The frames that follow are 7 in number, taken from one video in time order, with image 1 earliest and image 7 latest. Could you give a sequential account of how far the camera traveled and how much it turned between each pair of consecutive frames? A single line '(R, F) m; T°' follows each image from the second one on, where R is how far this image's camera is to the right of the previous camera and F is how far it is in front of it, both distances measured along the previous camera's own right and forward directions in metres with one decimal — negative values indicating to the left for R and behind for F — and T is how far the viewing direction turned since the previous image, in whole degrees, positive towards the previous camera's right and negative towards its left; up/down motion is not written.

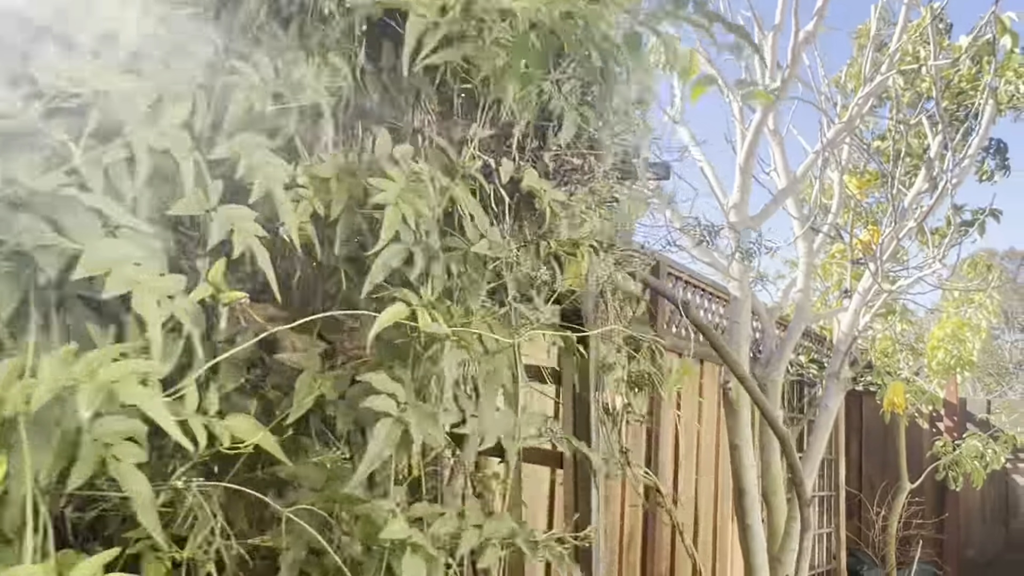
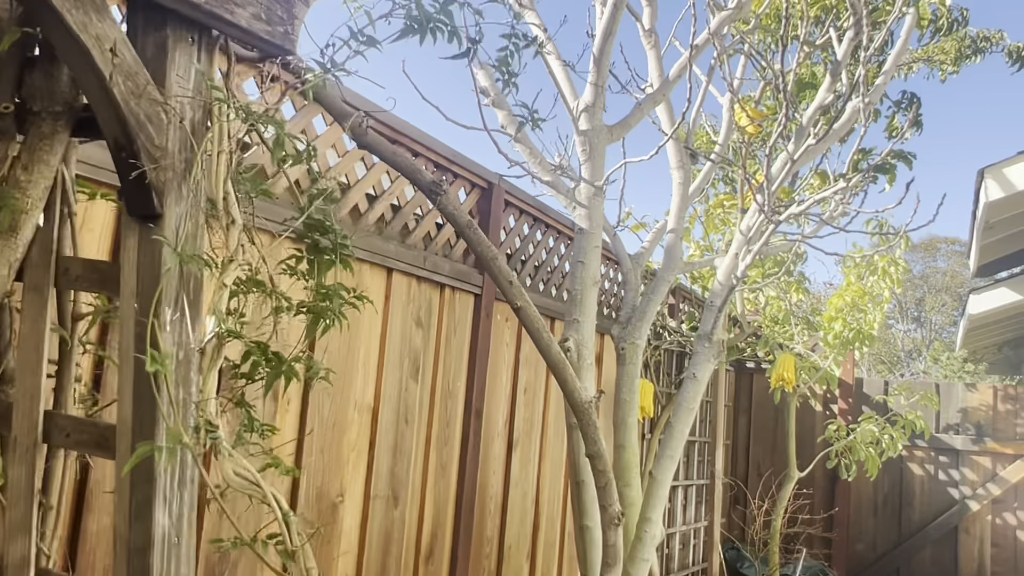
(+0.3, +0.7) m; +6°
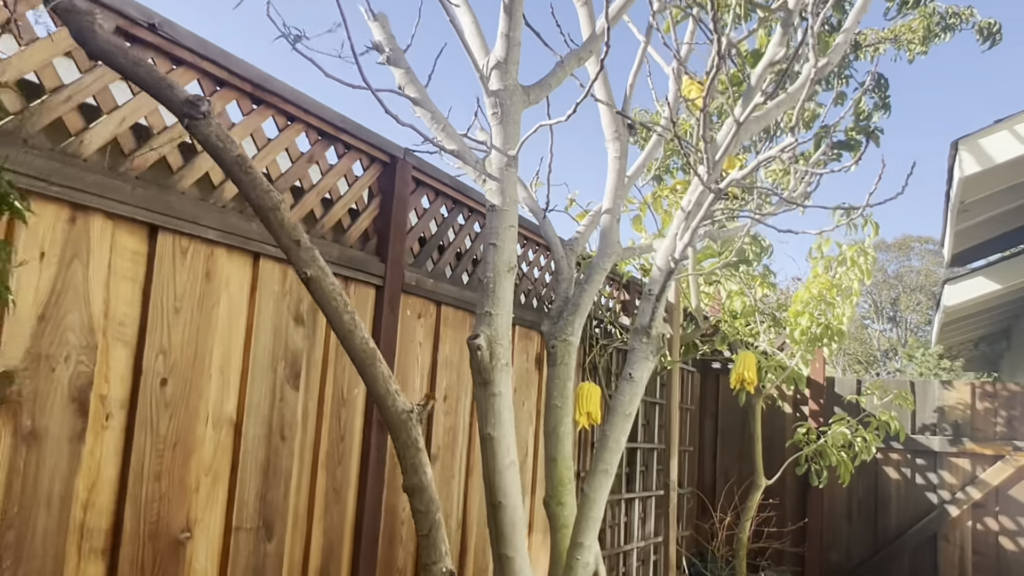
(+0.2, +0.3) m; +1°
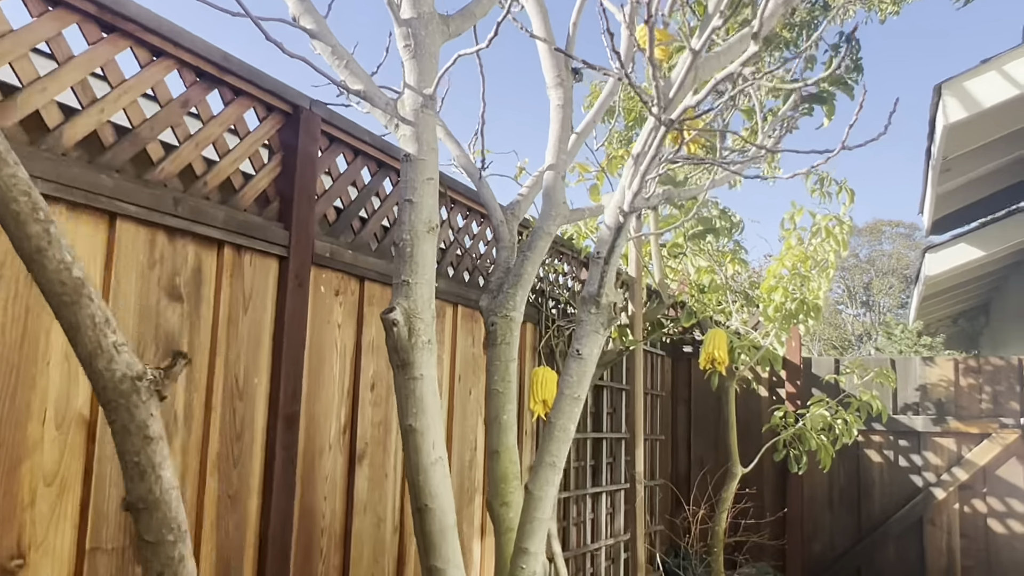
(+0.1, +0.3) m; +2°
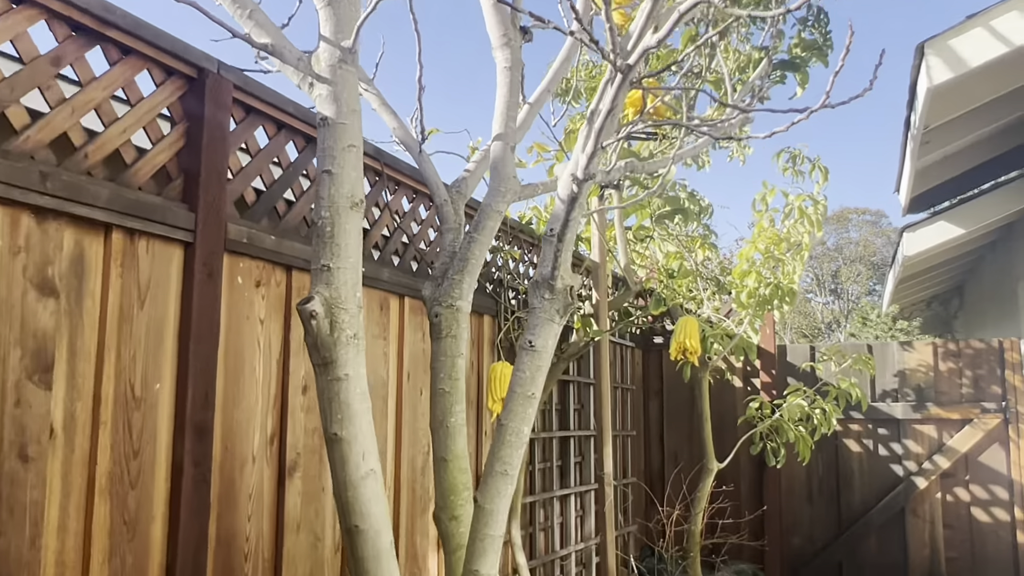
(0.0, +0.2) m; +2°
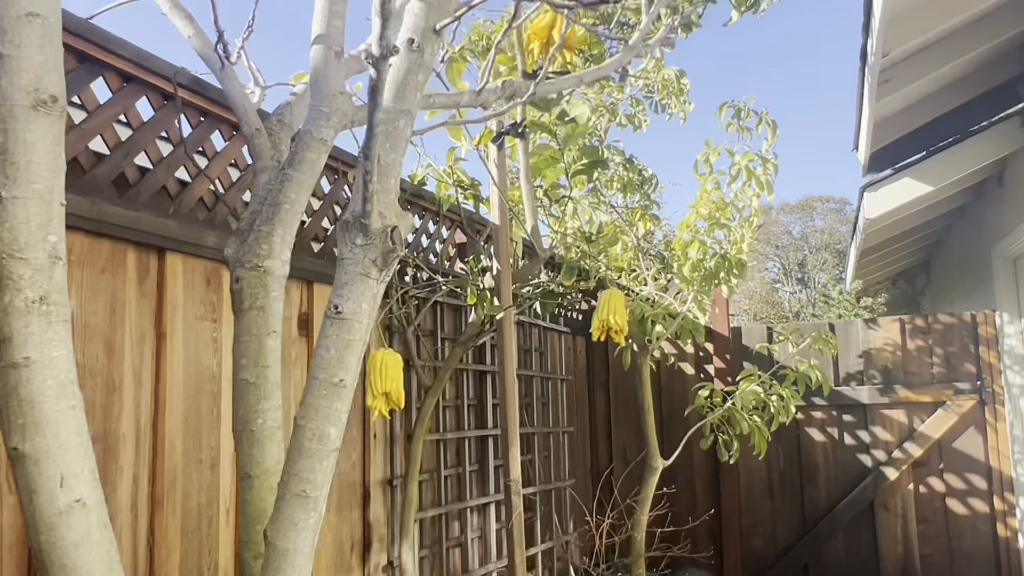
(+0.2, +0.4) m; +2°
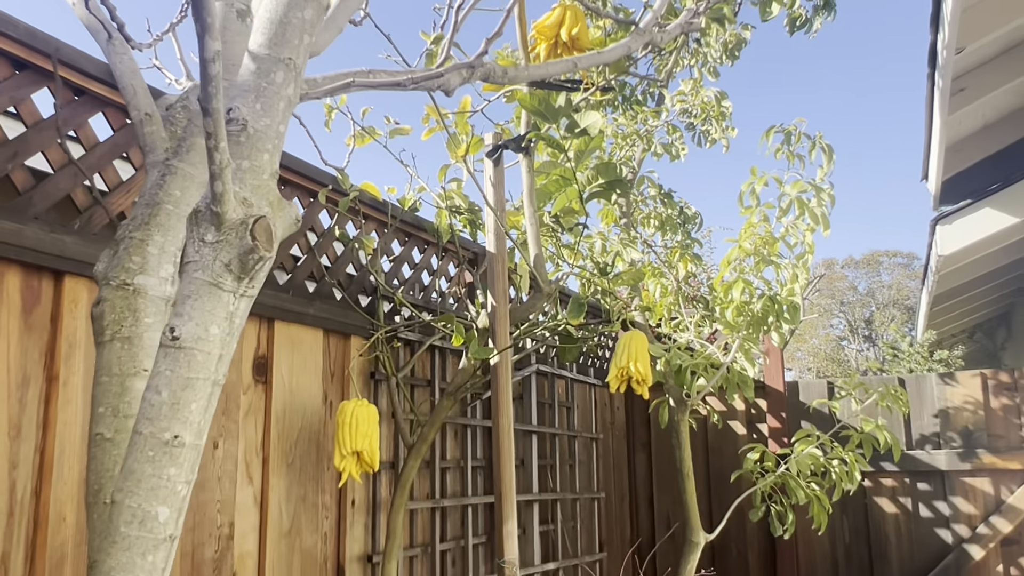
(+0.1, +0.3) m; -4°
